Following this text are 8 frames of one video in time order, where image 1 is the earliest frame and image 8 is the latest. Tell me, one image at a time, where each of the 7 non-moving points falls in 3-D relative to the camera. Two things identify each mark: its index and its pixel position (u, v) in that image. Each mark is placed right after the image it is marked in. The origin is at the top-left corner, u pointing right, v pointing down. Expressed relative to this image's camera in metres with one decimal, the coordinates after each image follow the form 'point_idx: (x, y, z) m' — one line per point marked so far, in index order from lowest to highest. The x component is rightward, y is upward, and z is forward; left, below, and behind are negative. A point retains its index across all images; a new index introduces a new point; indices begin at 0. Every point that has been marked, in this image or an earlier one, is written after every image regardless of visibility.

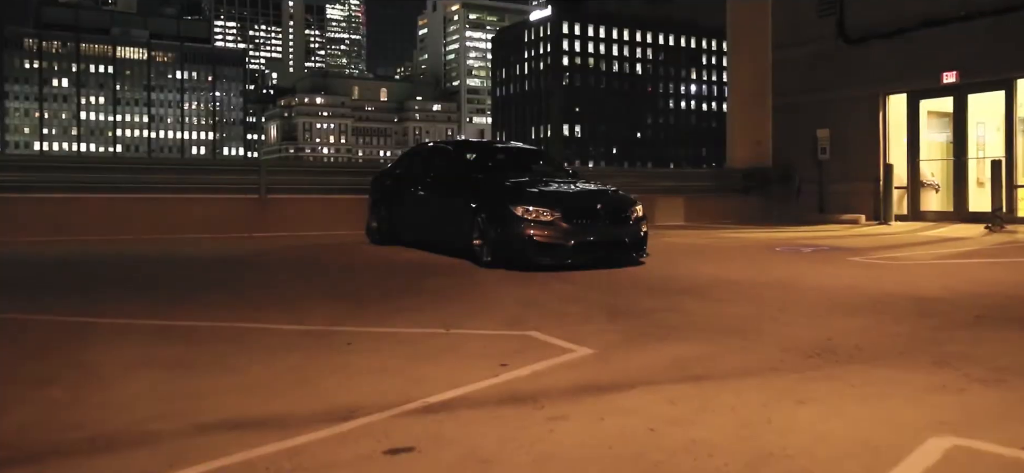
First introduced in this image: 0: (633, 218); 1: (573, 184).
0: (+1.5, +0.2, +8.7) m
1: (+0.8, +0.7, +8.9) m
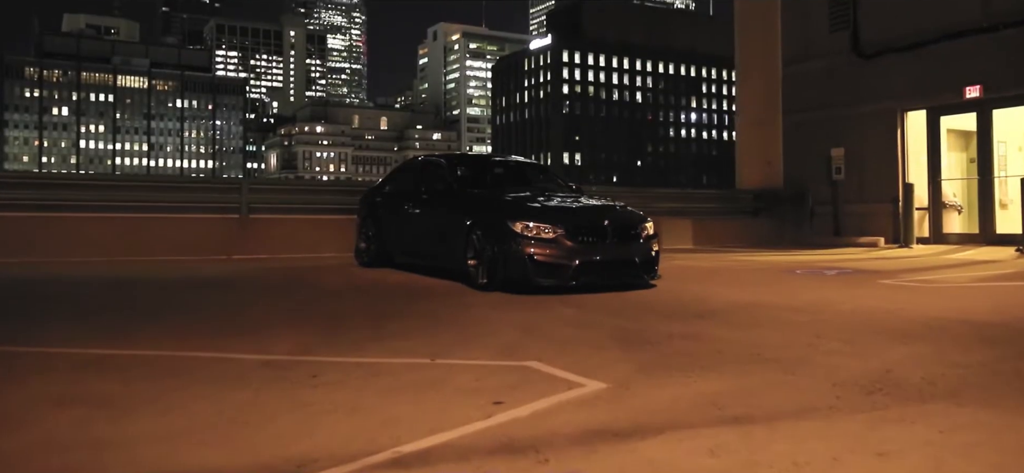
0: (+1.5, 0.0, +7.9) m
1: (+0.8, +0.5, +8.2) m
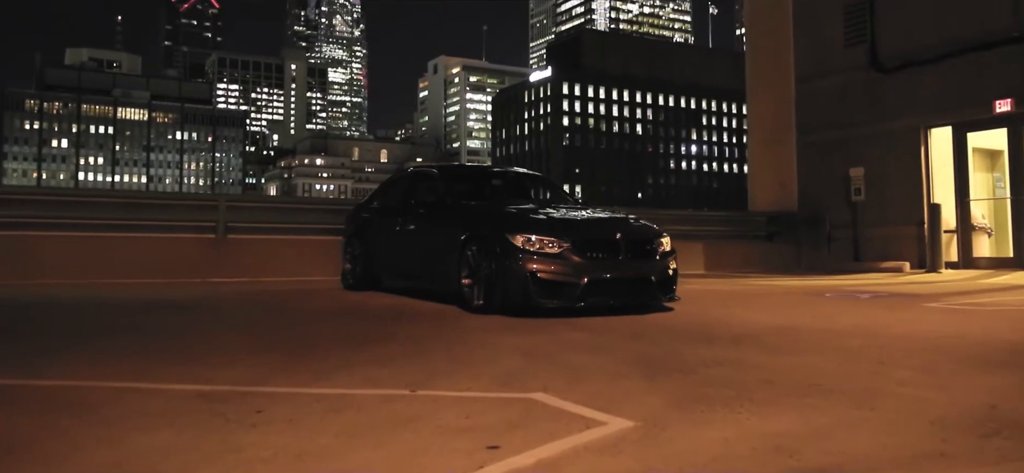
0: (+1.5, -0.2, +7.0) m
1: (+0.8, +0.3, +7.3) m
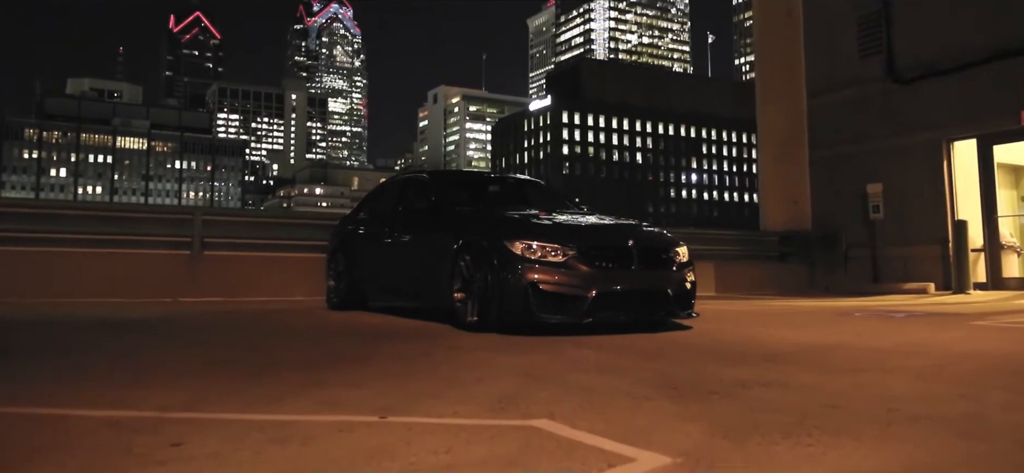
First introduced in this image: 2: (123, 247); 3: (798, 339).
0: (+1.5, -0.2, +6.2) m
1: (+0.7, +0.2, +6.6) m
2: (-5.1, -0.1, +9.0) m
3: (+2.4, -0.9, +5.8) m
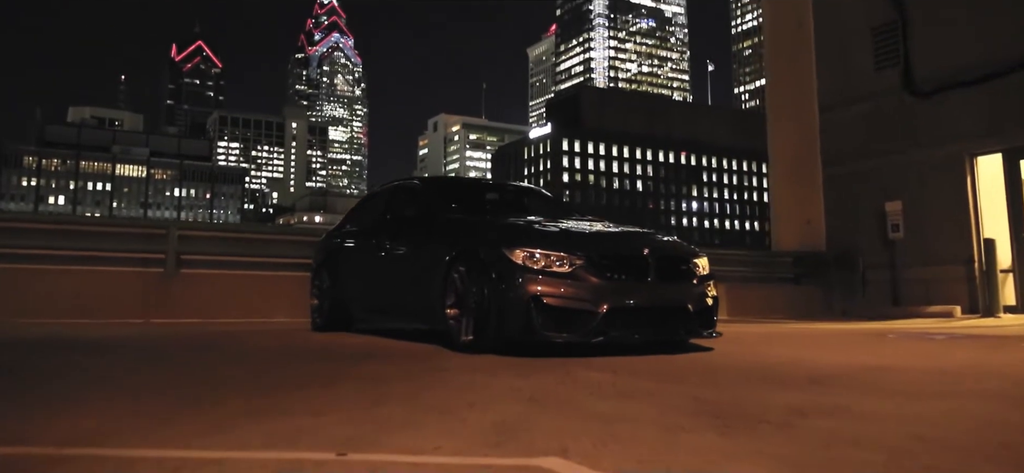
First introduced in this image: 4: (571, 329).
0: (+1.5, -0.3, +5.5) m
1: (+0.7, +0.1, +5.9) m
2: (-5.1, -0.3, +8.3) m
3: (+2.4, -0.9, +5.1) m
4: (+0.4, -0.7, +5.0) m
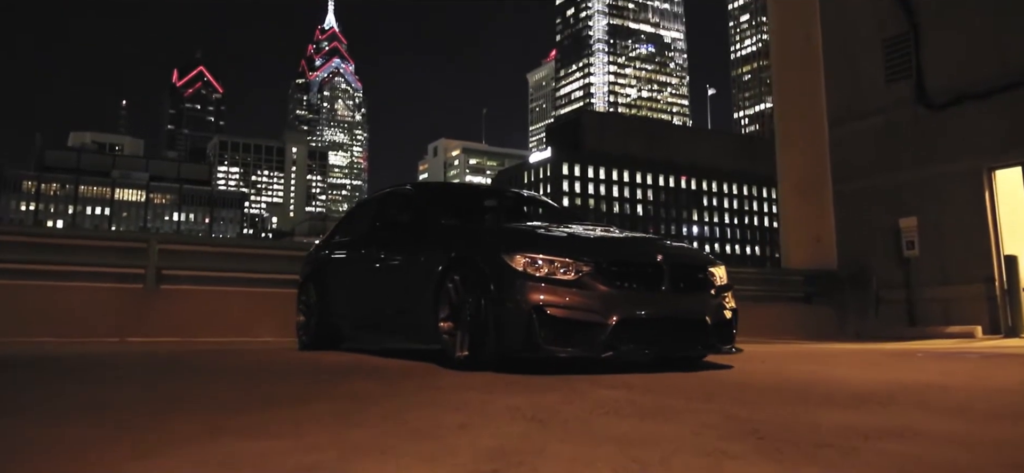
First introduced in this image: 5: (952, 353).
0: (+1.5, -0.4, +5.1) m
1: (+0.7, 0.0, +5.4) m
2: (-5.1, -0.5, +7.9) m
3: (+2.4, -0.9, +4.6) m
4: (+0.4, -0.7, +4.5) m
5: (+4.5, -1.2, +7.1) m
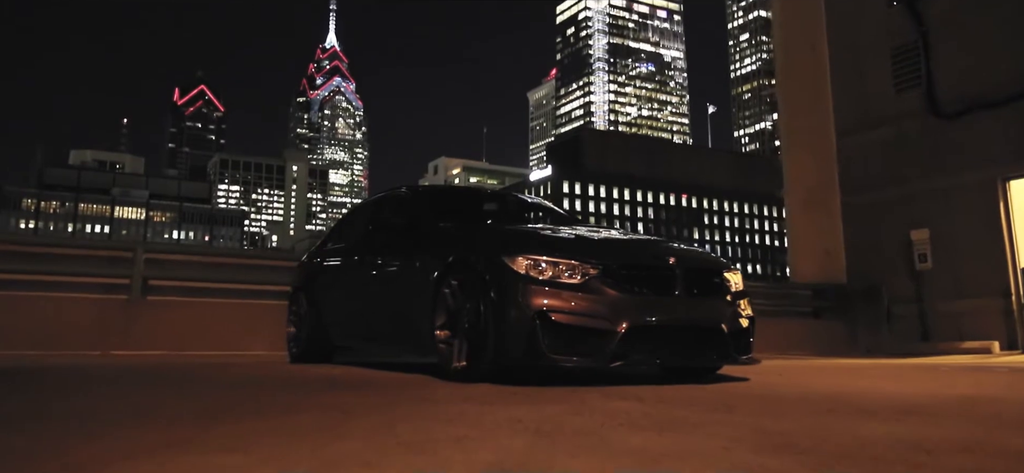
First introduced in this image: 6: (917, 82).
0: (+1.5, -0.4, +4.7) m
1: (+0.7, 0.0, +5.1) m
2: (-5.1, -0.6, +7.5) m
3: (+2.4, -1.0, +4.2) m
4: (+0.4, -0.7, +4.1) m
5: (+4.5, -1.3, +6.8) m
6: (+6.8, +2.6, +11.7) m
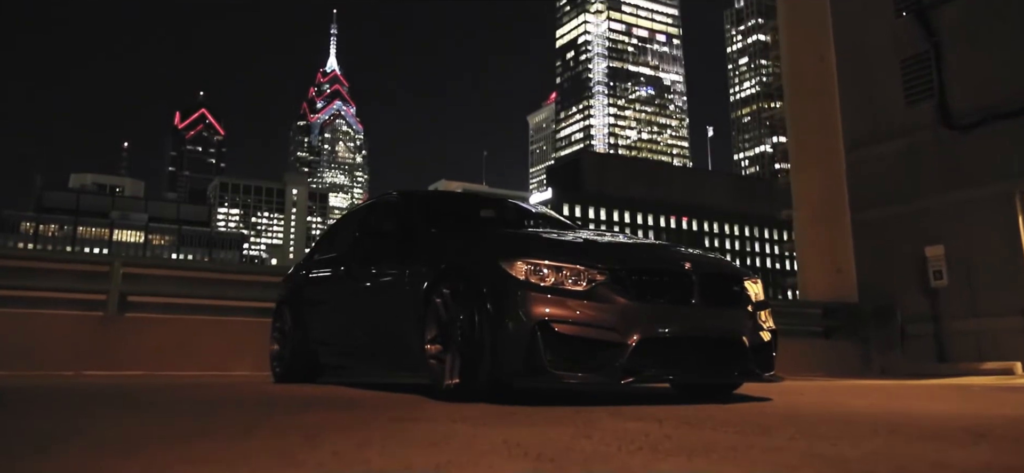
0: (+1.5, -0.4, +4.3) m
1: (+0.7, 0.0, +4.7) m
2: (-5.1, -0.7, +7.1) m
3: (+2.4, -1.0, +3.8) m
4: (+0.4, -0.7, +3.7) m
5: (+4.5, -1.4, +6.3) m
6: (+6.8, +2.3, +11.3) m
